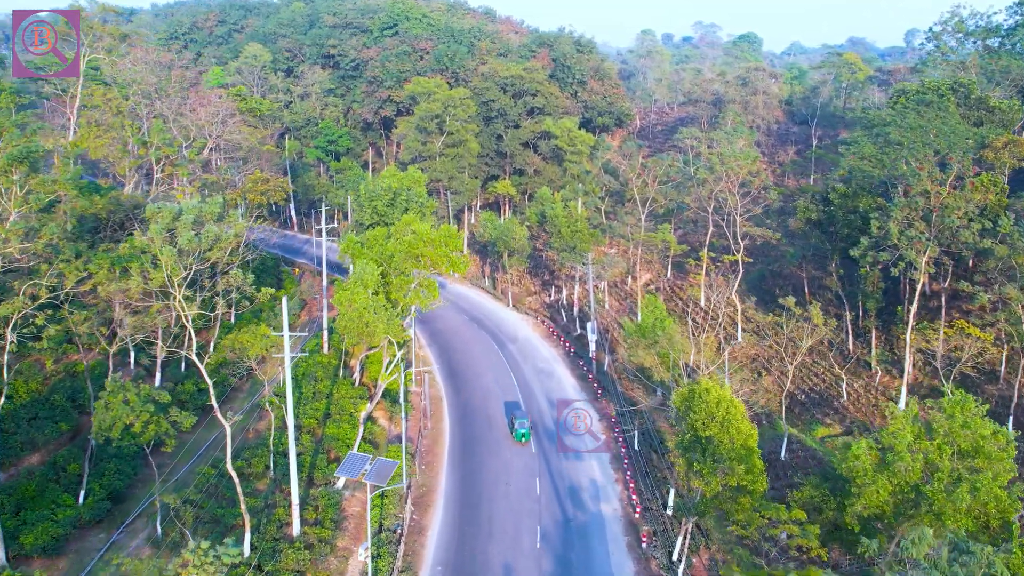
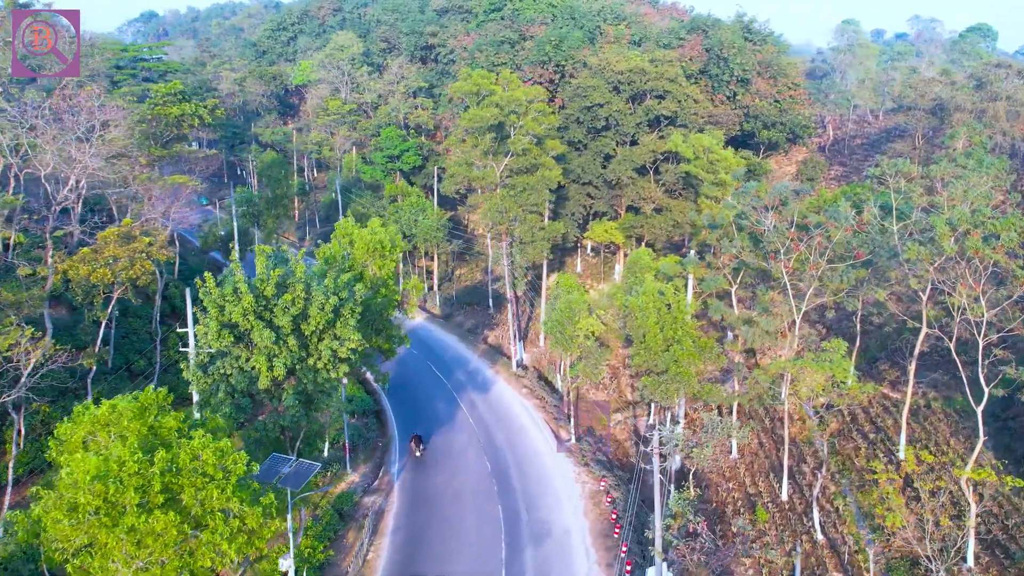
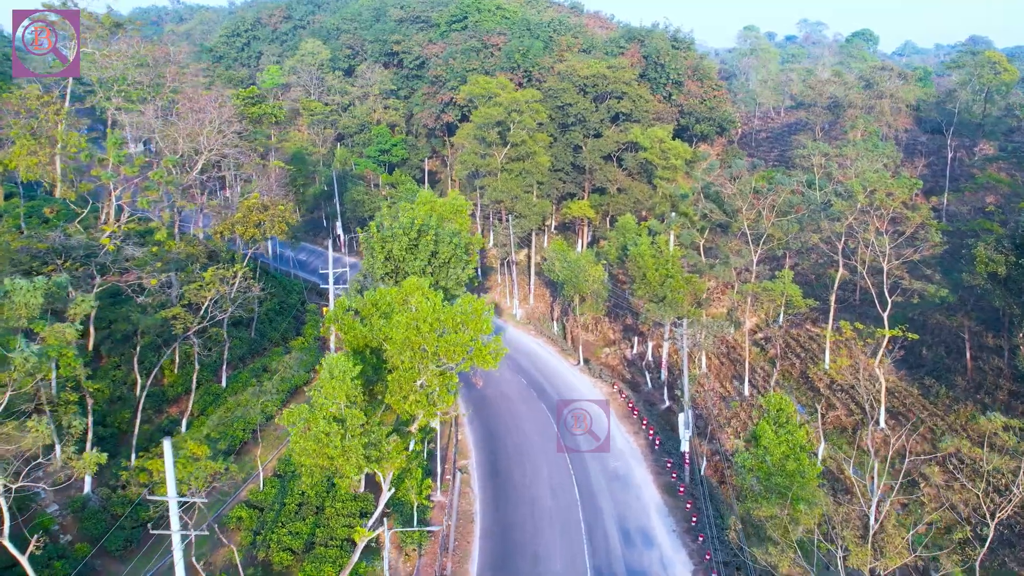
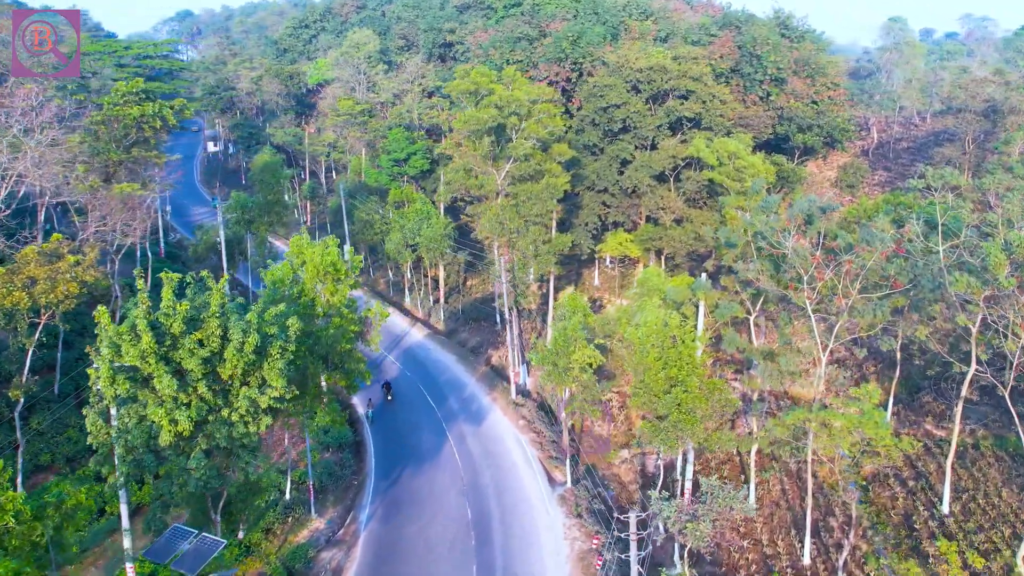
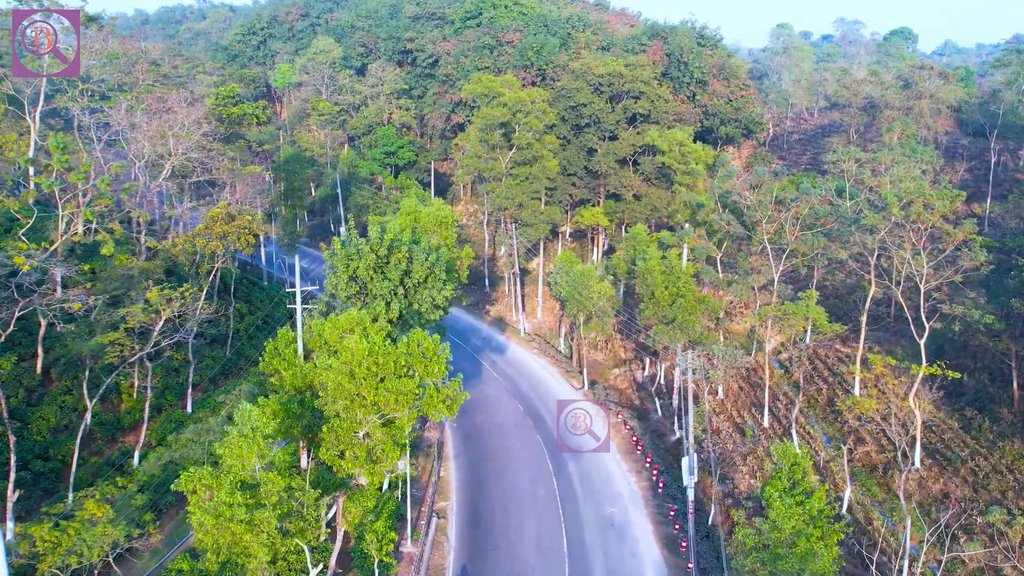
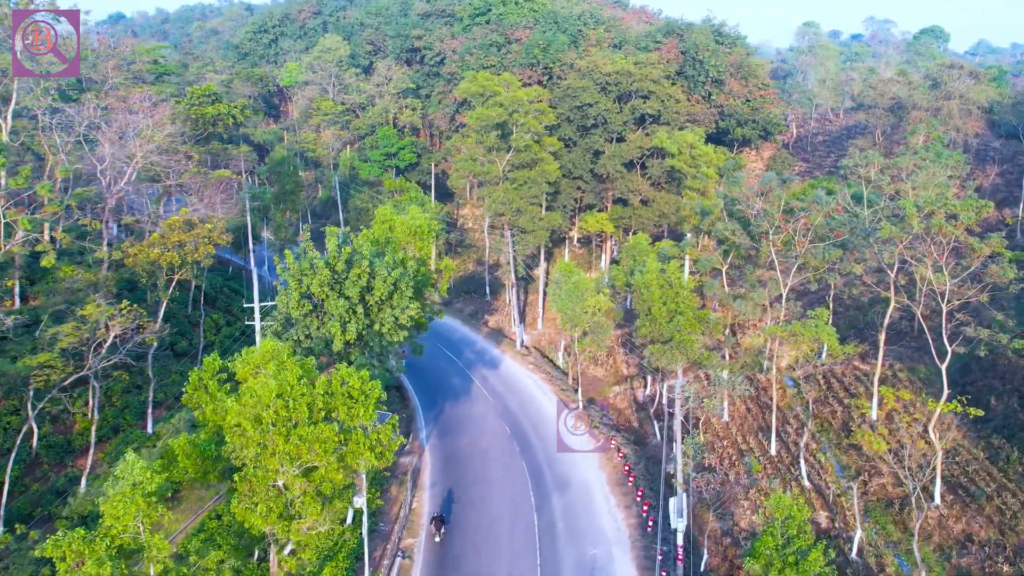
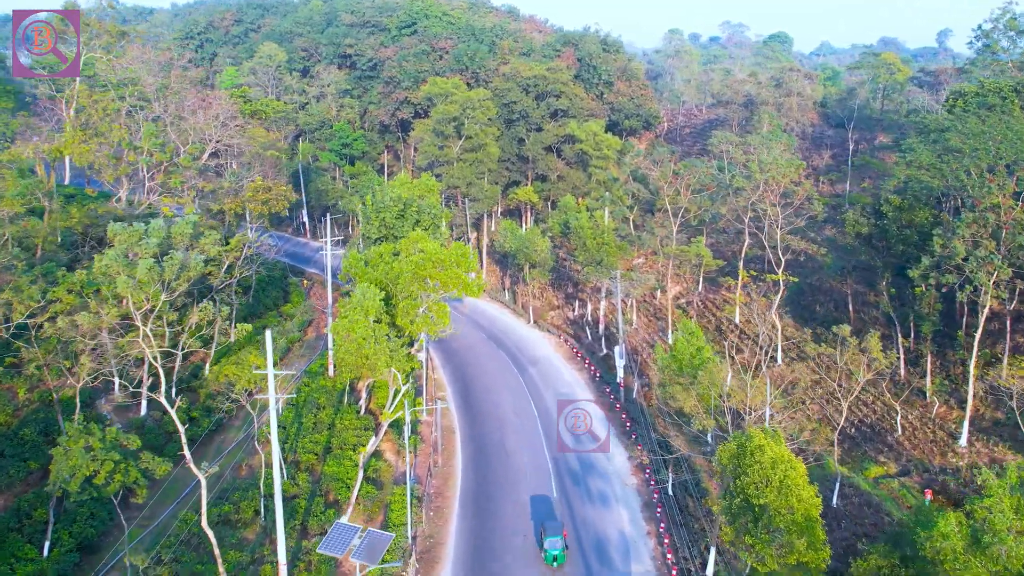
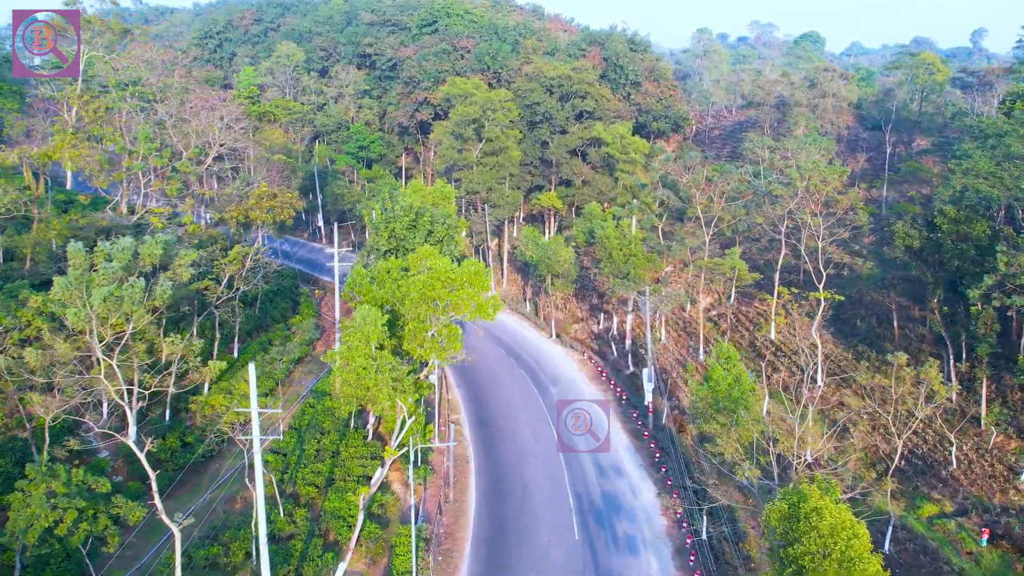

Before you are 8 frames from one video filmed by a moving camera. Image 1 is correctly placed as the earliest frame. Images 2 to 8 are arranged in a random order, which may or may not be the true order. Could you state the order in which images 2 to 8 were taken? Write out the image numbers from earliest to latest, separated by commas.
7, 8, 3, 5, 6, 2, 4
